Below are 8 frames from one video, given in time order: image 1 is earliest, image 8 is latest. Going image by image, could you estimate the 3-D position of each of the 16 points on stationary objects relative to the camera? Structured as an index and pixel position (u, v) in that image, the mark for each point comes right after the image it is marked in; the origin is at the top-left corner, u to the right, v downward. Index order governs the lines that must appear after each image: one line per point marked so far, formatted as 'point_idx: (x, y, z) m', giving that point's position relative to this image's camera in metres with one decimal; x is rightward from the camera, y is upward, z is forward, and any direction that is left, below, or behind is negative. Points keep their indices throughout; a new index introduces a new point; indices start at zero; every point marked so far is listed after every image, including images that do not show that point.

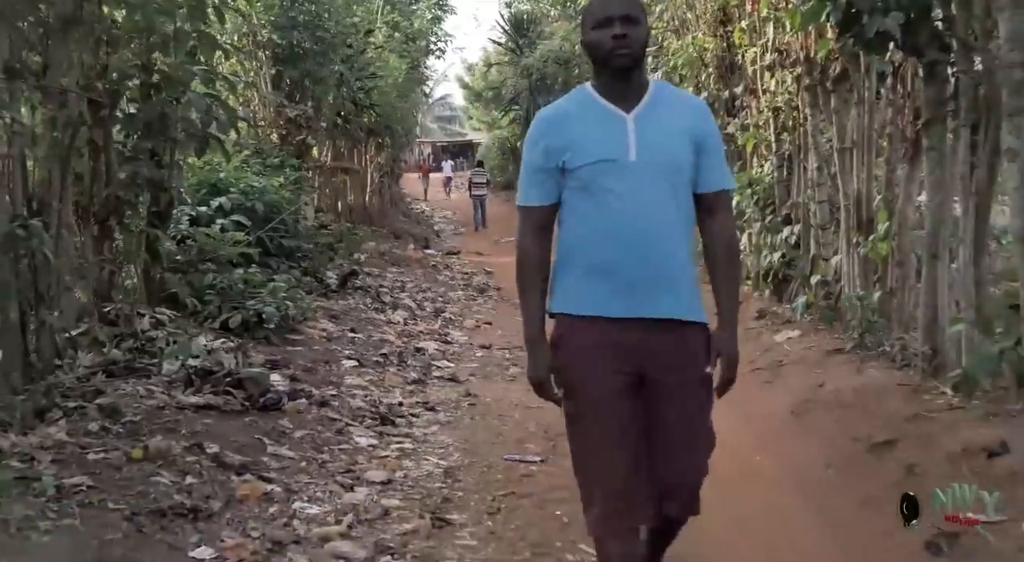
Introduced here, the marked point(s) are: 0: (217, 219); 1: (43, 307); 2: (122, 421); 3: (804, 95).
0: (-2.2, +0.5, +9.1) m
1: (-2.2, -0.1, +5.7) m
2: (-1.7, -0.6, +5.3) m
3: (+1.9, +1.2, +7.8) m
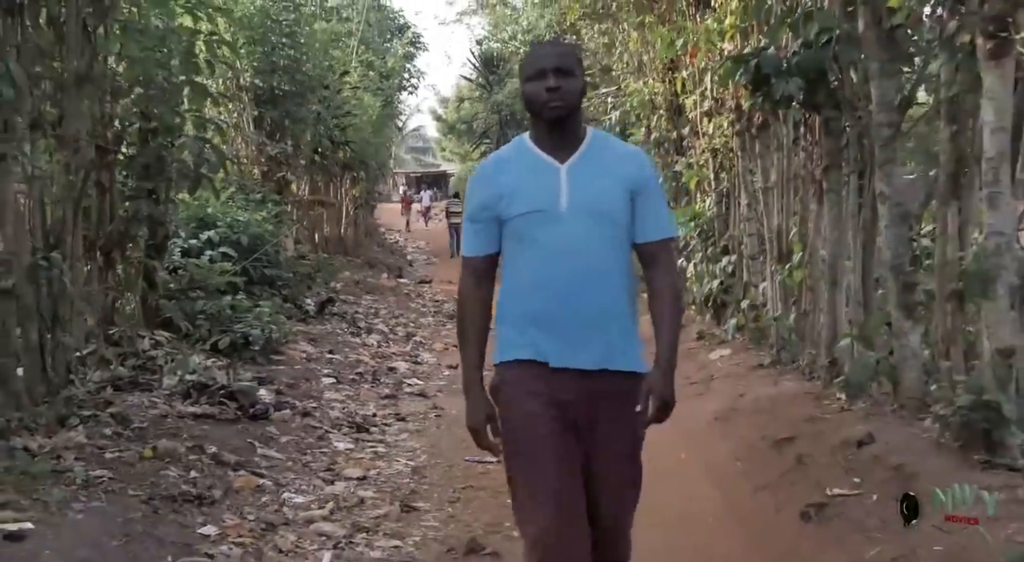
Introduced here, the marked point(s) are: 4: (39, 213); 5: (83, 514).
0: (-2.5, +0.3, +9.9) m
1: (-2.5, -0.2, +6.5) m
2: (-2.0, -0.7, +6.1) m
3: (+1.6, +1.0, +8.7) m
4: (-2.6, +0.4, +6.8) m
5: (-1.7, -0.9, +4.7) m
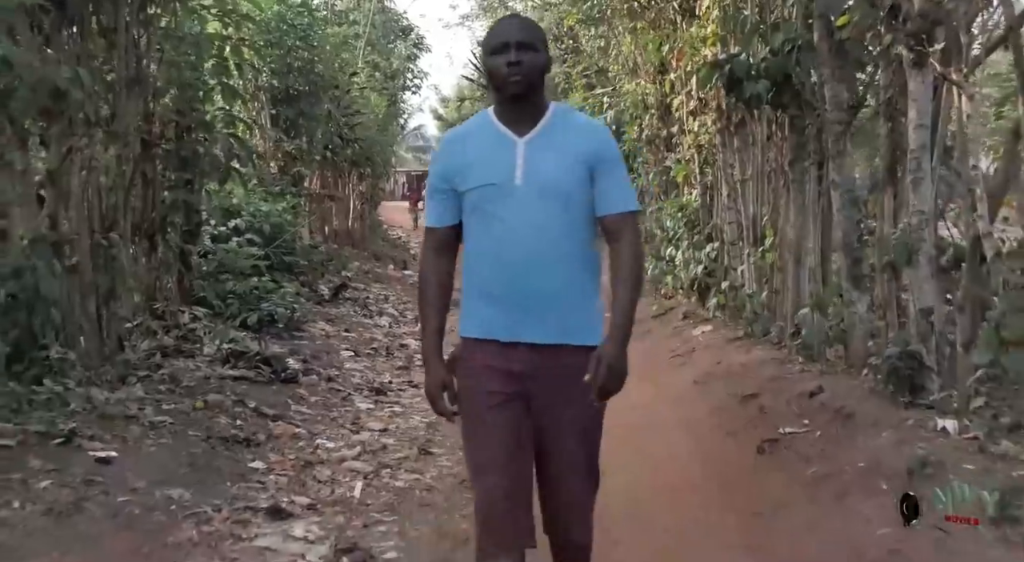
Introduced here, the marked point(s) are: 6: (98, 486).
0: (-2.5, +0.4, +10.8) m
1: (-2.4, -0.1, +7.4) m
2: (-1.9, -0.6, +7.0) m
3: (+1.7, +1.2, +9.6) m
4: (-2.5, +0.5, +7.6) m
5: (-1.7, -0.8, +5.5) m
6: (-1.7, -0.8, +4.8) m
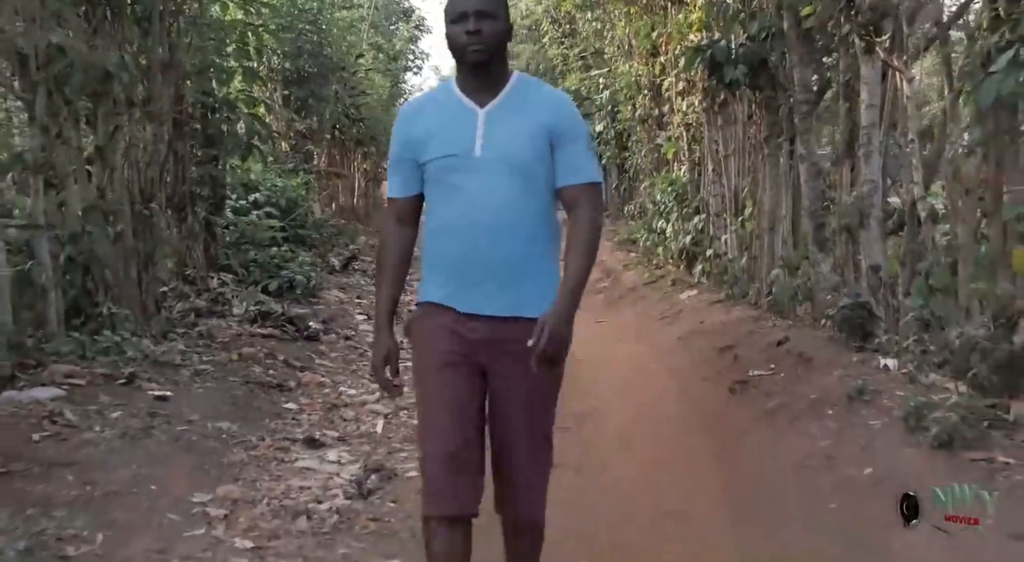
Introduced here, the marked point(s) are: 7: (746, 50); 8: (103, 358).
0: (-2.5, +0.7, +11.6) m
1: (-2.4, +0.1, +8.2) m
2: (-1.9, -0.4, +7.8) m
3: (+1.7, +1.4, +10.3) m
4: (-2.5, +0.8, +8.4) m
5: (-1.6, -0.6, +6.3) m
6: (-1.6, -0.6, +5.6) m
7: (+1.5, +1.5, +7.8) m
8: (-2.2, -0.4, +6.3) m
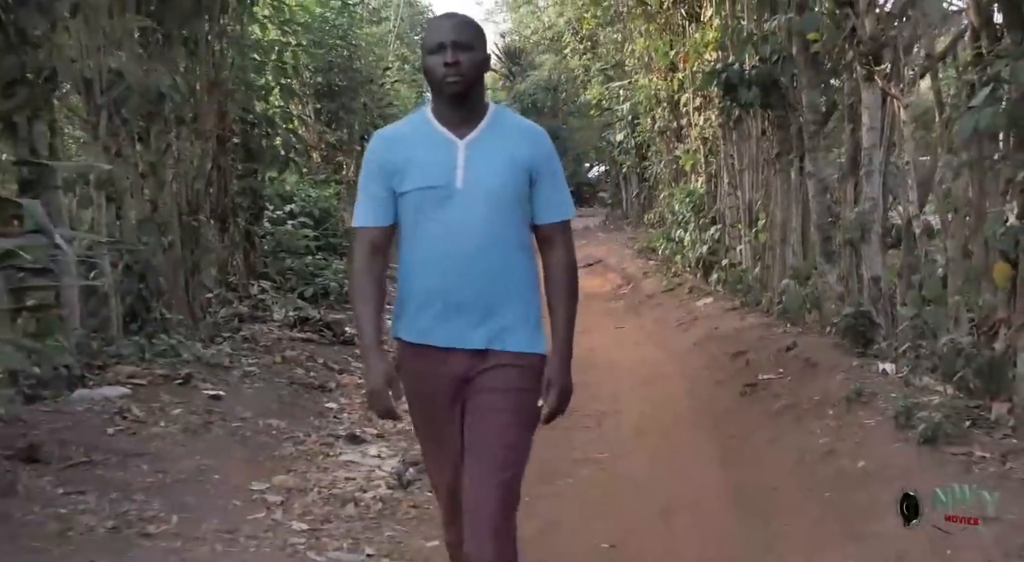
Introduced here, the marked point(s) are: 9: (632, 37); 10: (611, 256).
0: (-2.3, +0.6, +12.1) m
1: (-2.3, +0.1, +8.7) m
2: (-1.8, -0.4, +8.3) m
3: (+1.9, +1.4, +10.8) m
4: (-2.3, +0.7, +8.9) m
5: (-1.5, -0.6, +6.8) m
6: (-1.5, -0.7, +6.1) m
7: (+1.7, +1.5, +8.3) m
8: (-2.0, -0.4, +6.8) m
9: (+1.5, +3.0, +14.8) m
10: (+1.4, +0.3, +17.0) m
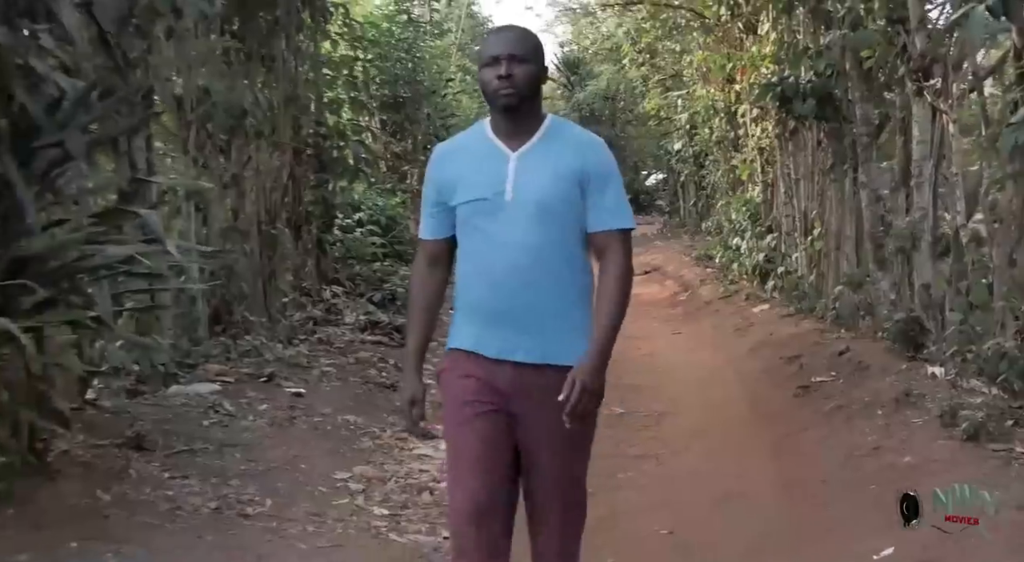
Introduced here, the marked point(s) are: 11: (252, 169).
0: (-1.6, +0.6, +12.6) m
1: (-1.8, 0.0, +9.2) m
2: (-1.3, -0.5, +8.8) m
3: (+2.5, +1.3, +11.1) m
4: (-1.9, +0.7, +9.4) m
5: (-1.1, -0.6, +7.3) m
6: (-1.2, -0.7, +6.5) m
7: (+2.2, +1.4, +8.6) m
8: (-1.6, -0.5, +7.3) m
9: (+2.3, +2.9, +15.1) m
10: (+2.3, +0.2, +17.3) m
11: (-1.9, +0.8, +8.8) m
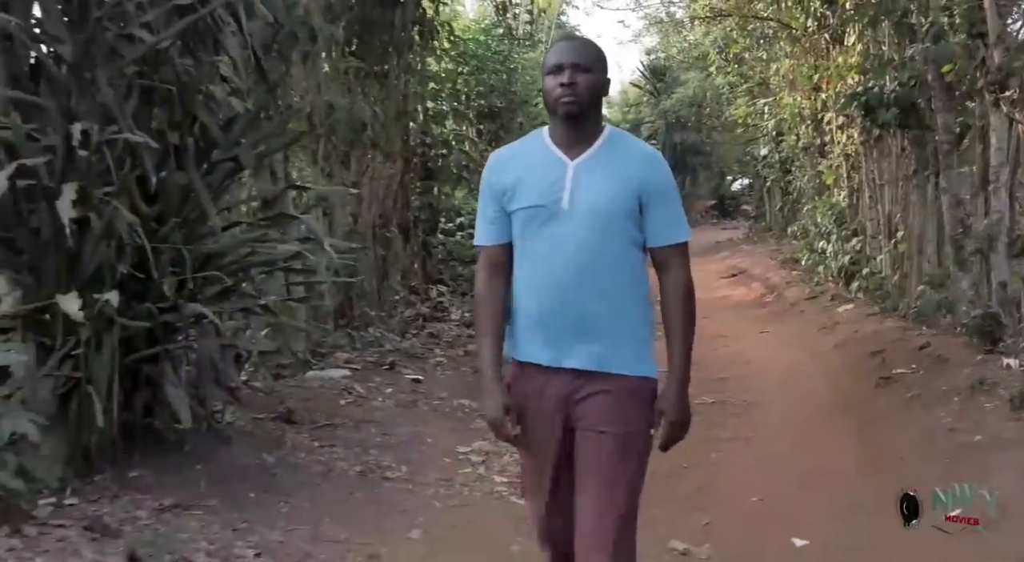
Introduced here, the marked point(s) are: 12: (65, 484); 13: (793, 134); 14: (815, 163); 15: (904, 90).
0: (-0.6, +0.5, +13.3) m
1: (-1.0, 0.0, +9.9) m
2: (-0.5, -0.5, +9.5) m
3: (+3.4, +1.3, +11.5) m
4: (-1.0, +0.7, +10.1) m
5: (-0.5, -0.6, +8.0) m
6: (-0.6, -0.7, +7.2) m
7: (+2.9, +1.4, +9.1) m
8: (-1.0, -0.5, +8.0) m
9: (+3.5, +2.9, +15.5) m
10: (+3.6, +0.2, +17.7) m
11: (-1.1, +0.8, +9.5) m
12: (-1.6, -0.7, +4.4) m
13: (+3.7, +1.9, +15.6) m
14: (+3.8, +1.5, +15.1) m
15: (+3.0, +1.4, +9.0) m
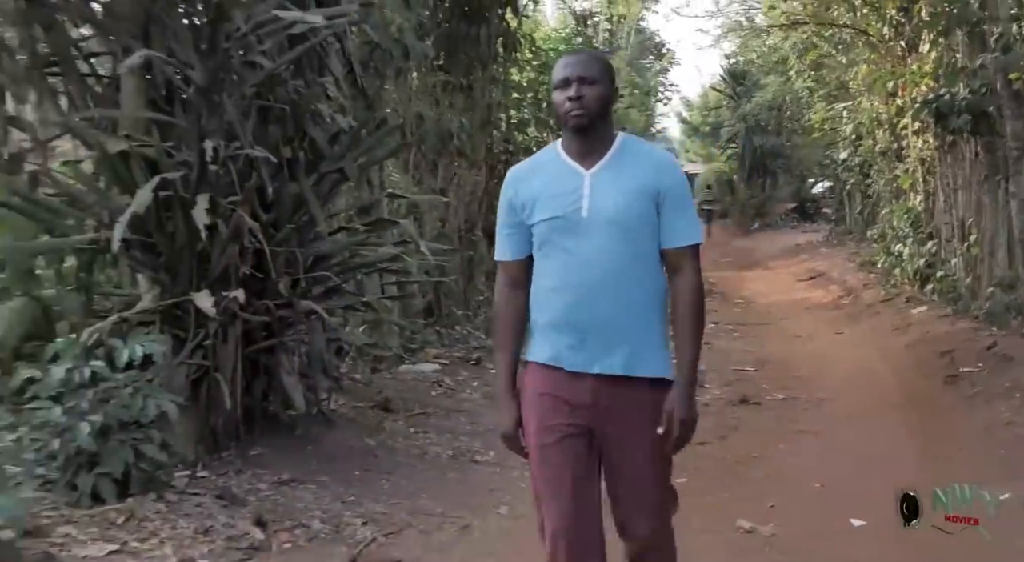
0: (+0.3, +0.5, +13.8) m
1: (-0.3, 0.0, +10.4) m
2: (+0.1, -0.5, +9.9) m
3: (+4.2, +1.3, +11.7) m
4: (-0.3, +0.7, +10.7) m
5: (+0.1, -0.6, +8.4) m
6: (0.0, -0.7, +7.7) m
7: (+3.6, +1.4, +9.3) m
8: (-0.4, -0.5, +8.5) m
9: (+4.5, +2.9, +15.7) m
10: (+4.8, +0.2, +17.9) m
11: (-0.5, +0.8, +10.1) m
12: (-1.3, -0.7, +5.0) m
13: (+4.7, +1.9, +15.8) m
14: (+4.9, +1.5, +15.2) m
15: (+3.6, +1.4, +9.3) m
